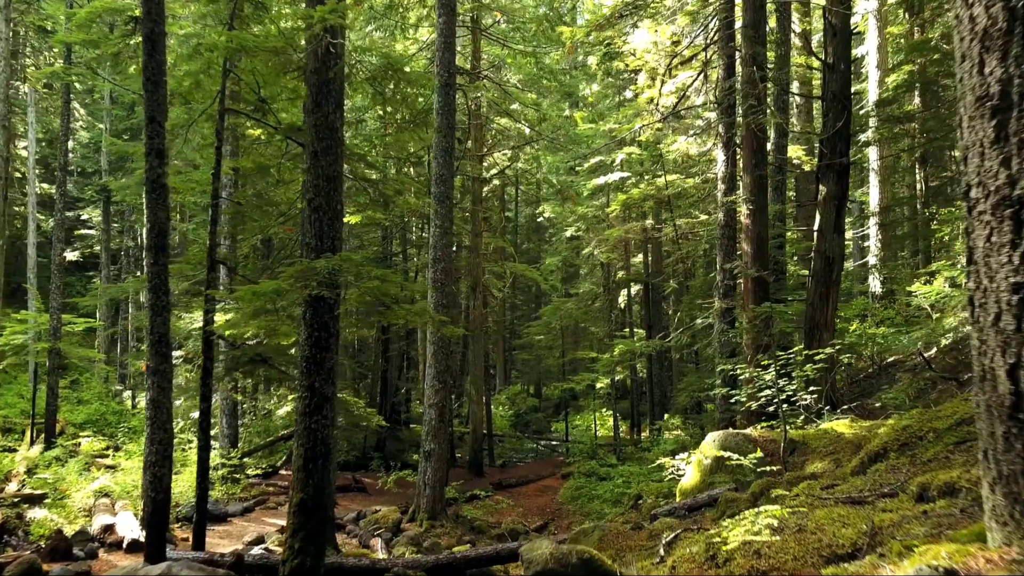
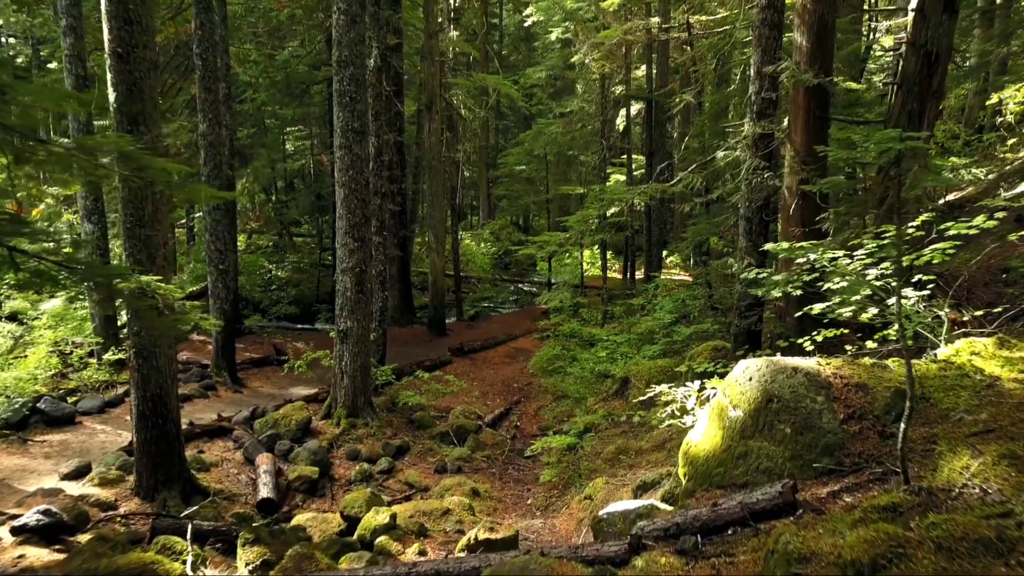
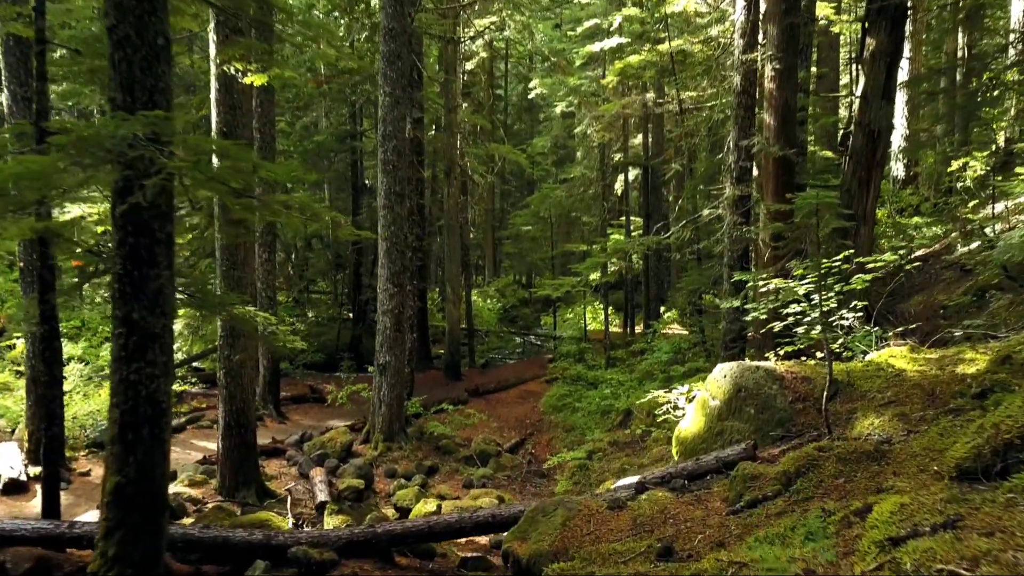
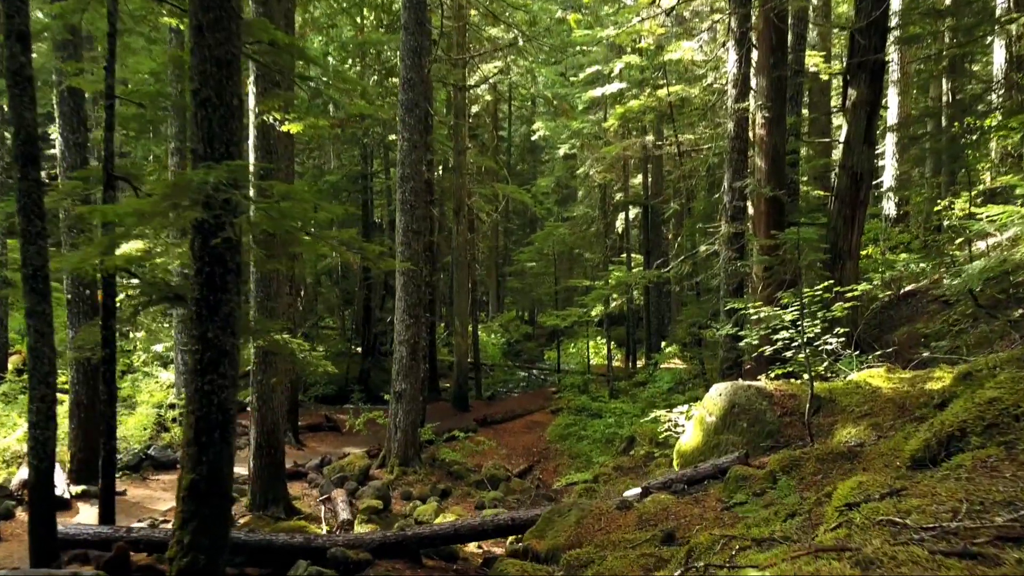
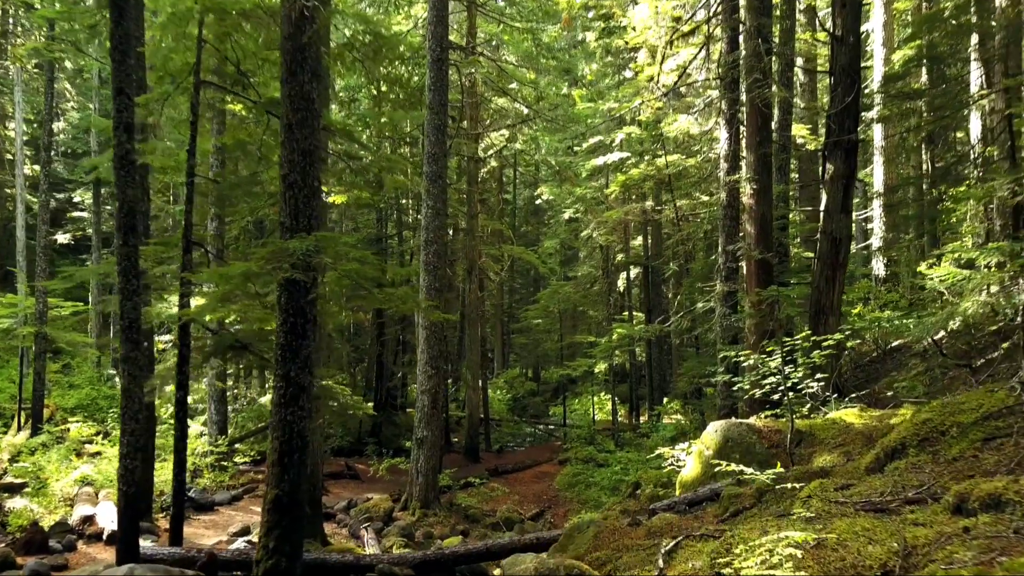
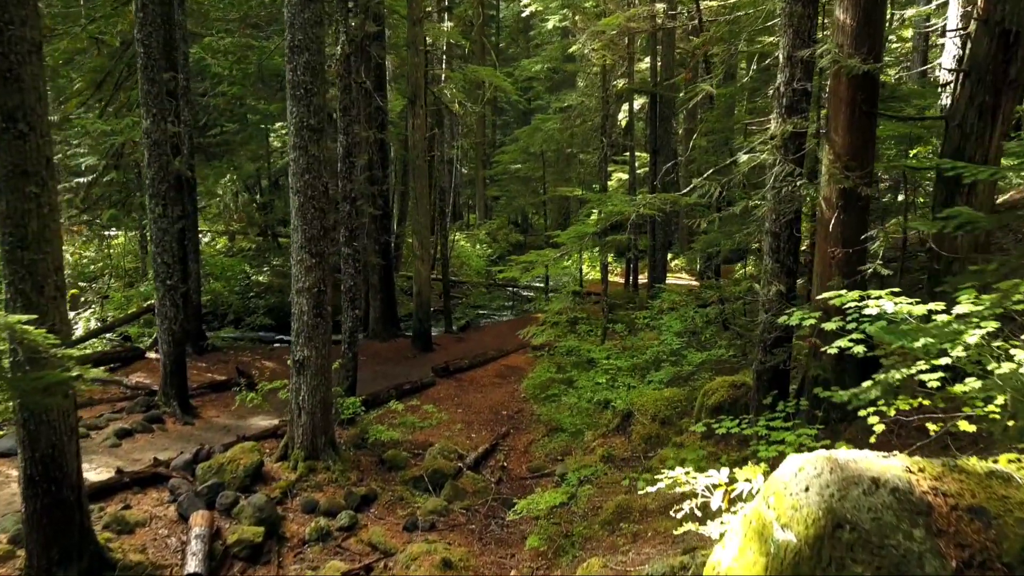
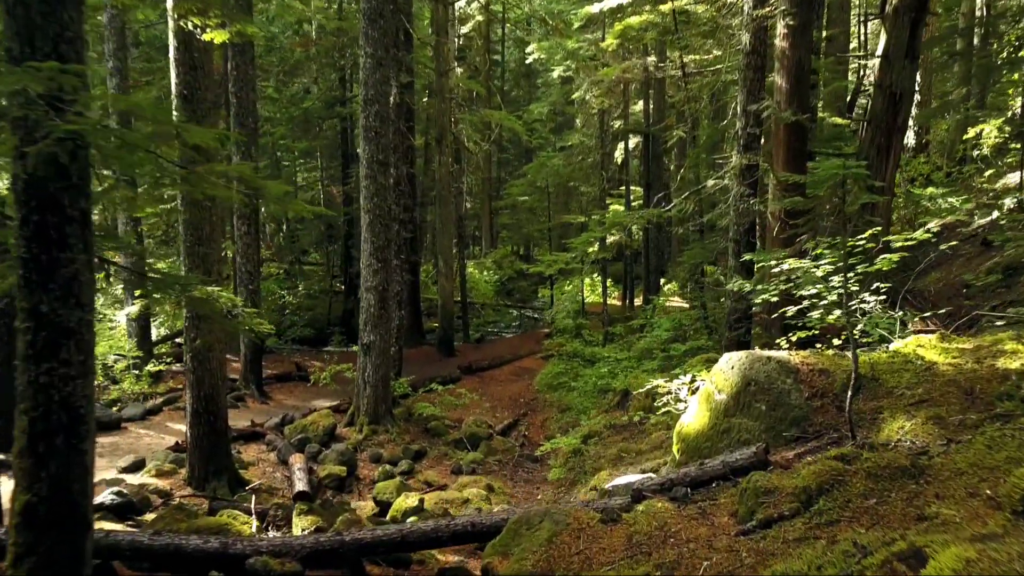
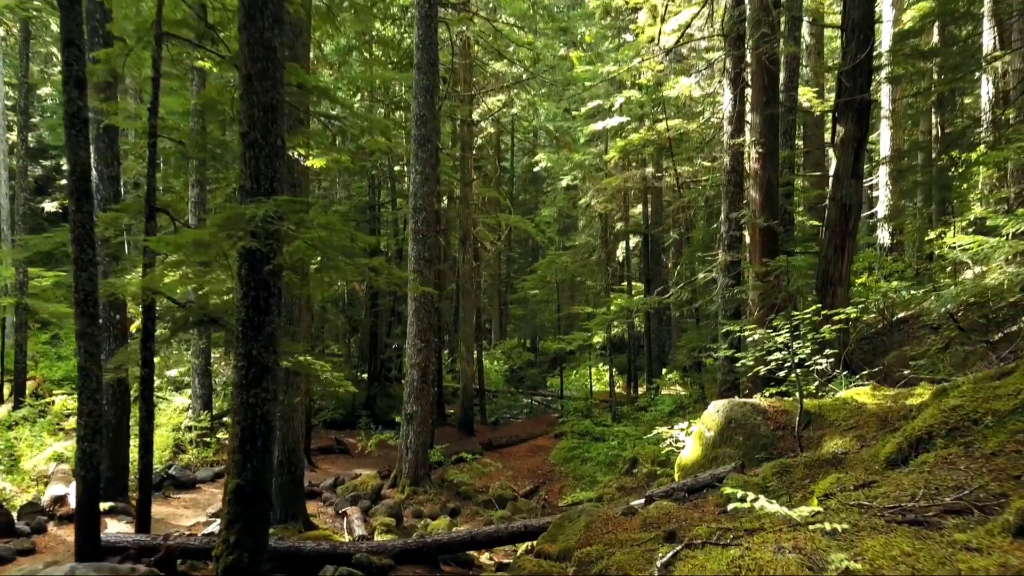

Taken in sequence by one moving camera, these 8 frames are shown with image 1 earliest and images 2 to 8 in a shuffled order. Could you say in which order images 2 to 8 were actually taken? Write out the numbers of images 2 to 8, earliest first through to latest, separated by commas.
5, 8, 4, 3, 7, 2, 6
